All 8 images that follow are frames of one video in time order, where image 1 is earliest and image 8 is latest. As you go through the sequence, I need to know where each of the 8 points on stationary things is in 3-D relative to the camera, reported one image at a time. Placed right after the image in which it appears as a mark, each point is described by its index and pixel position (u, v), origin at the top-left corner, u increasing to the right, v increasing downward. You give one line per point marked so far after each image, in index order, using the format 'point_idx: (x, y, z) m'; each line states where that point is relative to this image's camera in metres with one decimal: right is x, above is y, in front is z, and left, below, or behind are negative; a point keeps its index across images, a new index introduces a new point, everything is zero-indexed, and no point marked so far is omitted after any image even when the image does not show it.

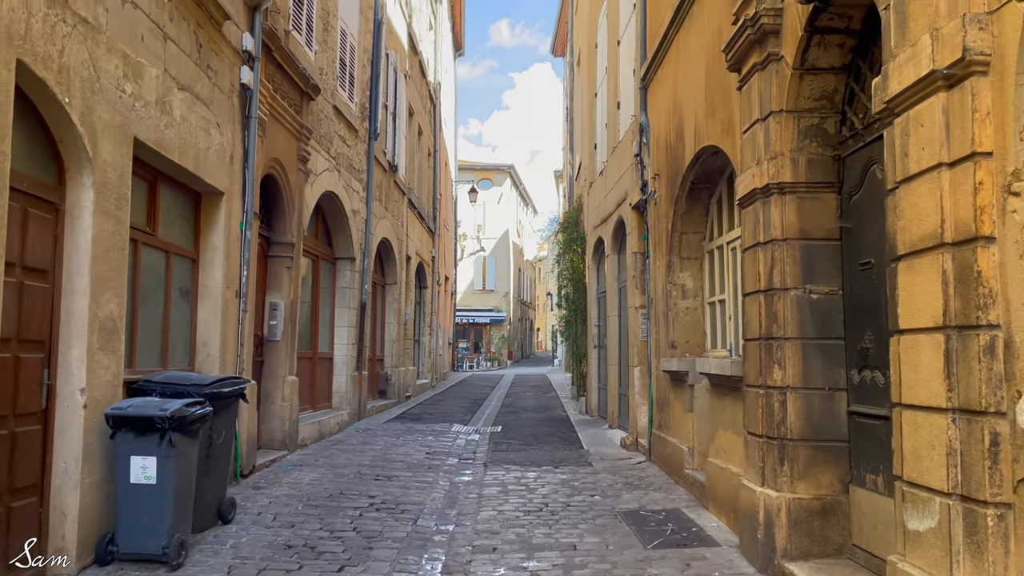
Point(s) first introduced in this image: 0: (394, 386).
0: (-2.1, -1.7, +14.3) m
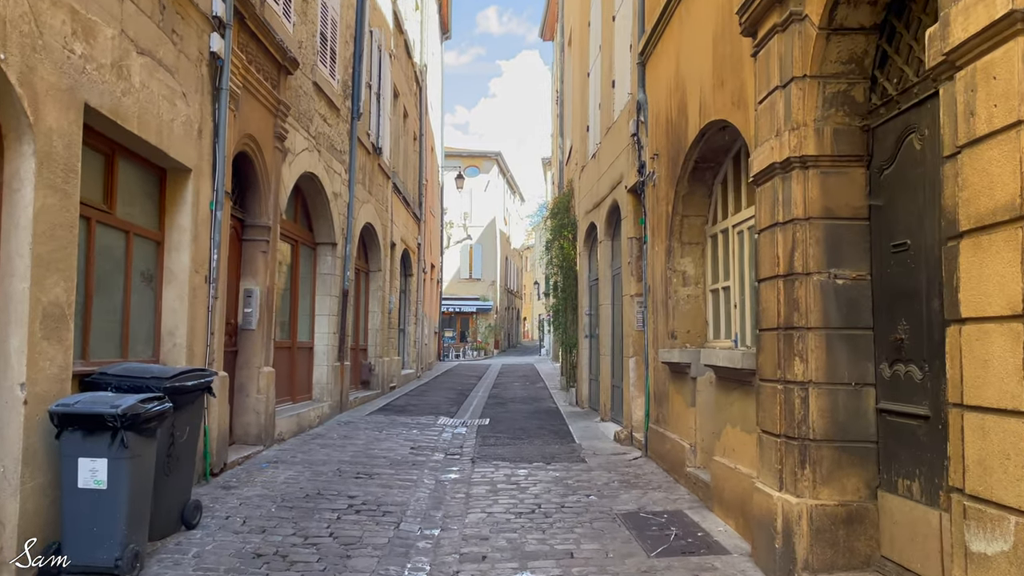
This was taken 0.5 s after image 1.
0: (-2.3, -1.5, +13.8) m
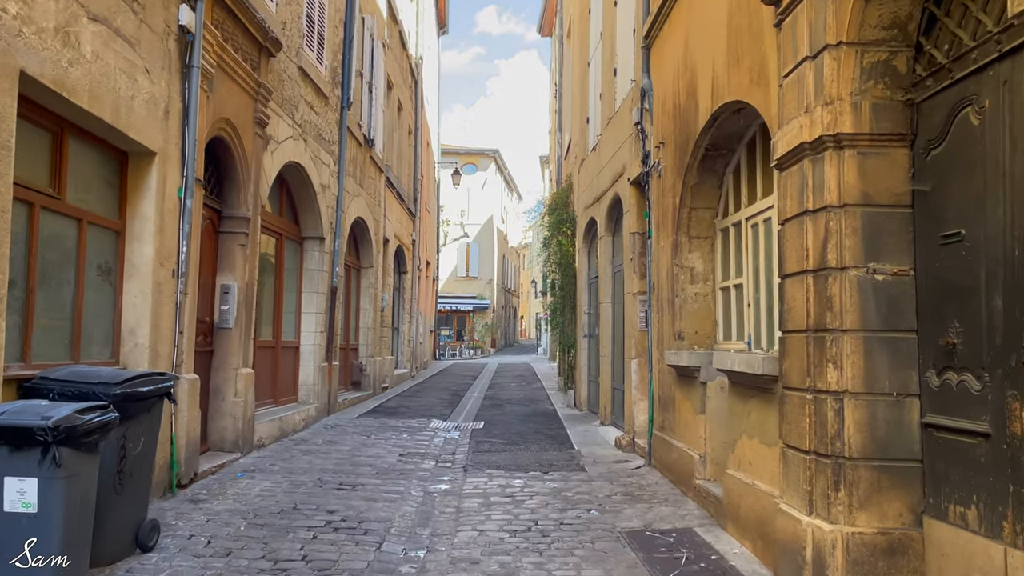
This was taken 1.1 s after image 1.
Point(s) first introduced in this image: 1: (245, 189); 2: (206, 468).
0: (-2.4, -1.5, +13.3) m
1: (-2.4, +0.9, +7.3) m
2: (-2.4, -1.4, +6.4) m
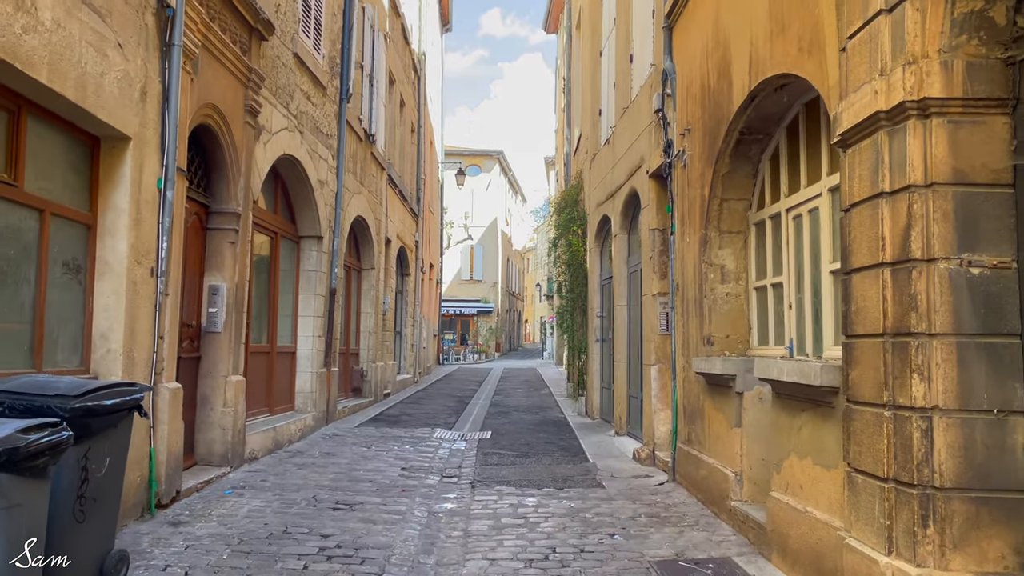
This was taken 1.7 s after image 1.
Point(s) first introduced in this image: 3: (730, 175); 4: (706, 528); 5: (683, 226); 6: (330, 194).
0: (-2.2, -1.5, +12.8) m
1: (-2.3, +0.9, +6.8) m
2: (-2.3, -1.4, +5.8) m
3: (+1.5, +0.8, +5.6) m
4: (+1.2, -1.5, +5.0) m
5: (+1.4, +0.5, +6.4) m
6: (-2.2, +1.1, +9.9) m
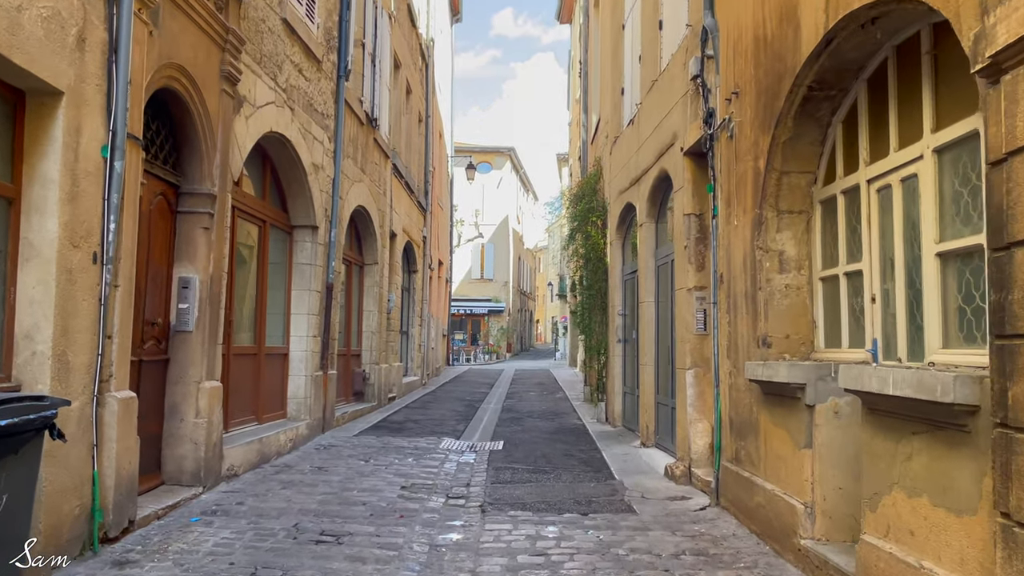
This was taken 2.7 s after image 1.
0: (-2.0, -1.4, +11.9) m
1: (-2.2, +0.9, +5.9) m
2: (-2.2, -1.4, +4.9) m
3: (+1.6, +0.8, +4.6) m
4: (+1.3, -1.4, +4.1) m
5: (+1.5, +0.5, +5.5) m
6: (-2.1, +1.2, +9.0) m
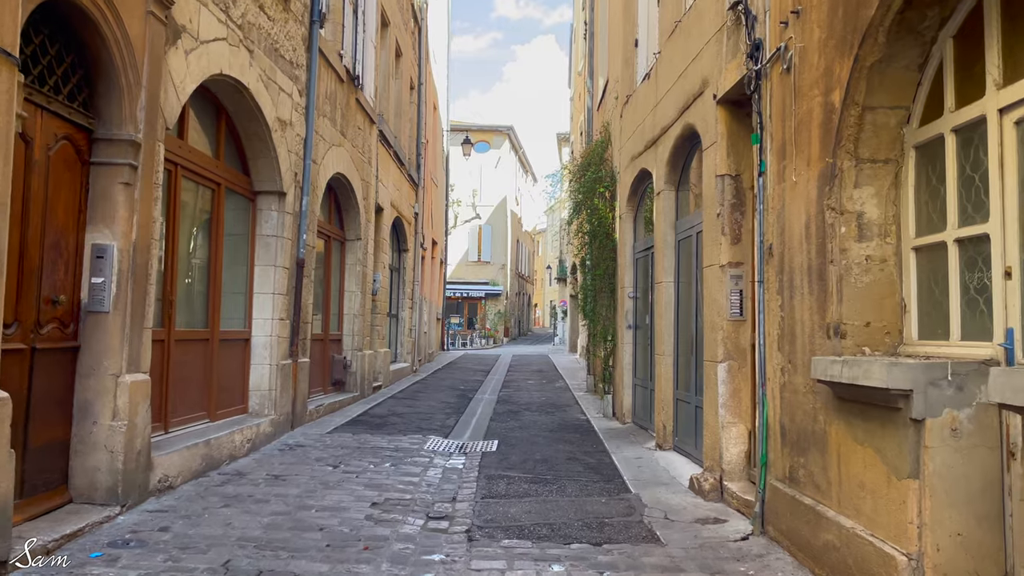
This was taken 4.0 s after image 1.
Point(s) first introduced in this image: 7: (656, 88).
0: (-2.1, -1.2, +10.7) m
1: (-2.2, +1.1, +4.7) m
2: (-2.2, -1.2, +3.8) m
3: (+1.6, +1.0, +3.5) m
4: (+1.3, -1.3, +2.9) m
5: (+1.4, +0.7, +4.3) m
6: (-2.1, +1.4, +7.9) m
7: (+1.3, +1.9, +7.5) m
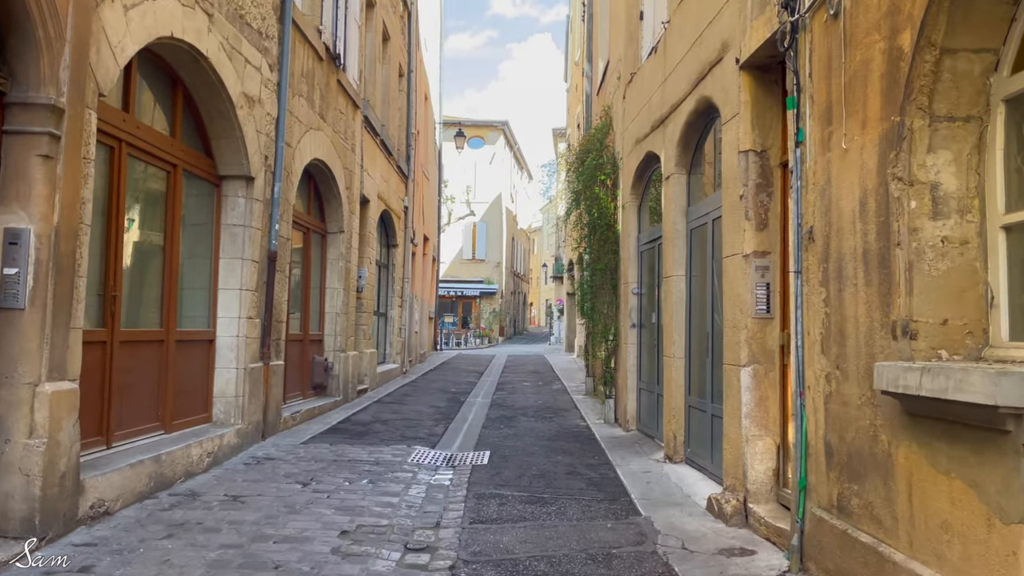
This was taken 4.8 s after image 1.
0: (-2.2, -1.1, +10.0) m
1: (-2.3, +1.1, +4.0) m
2: (-2.3, -1.2, +3.1) m
3: (+1.6, +1.0, +2.8) m
4: (+1.2, -1.3, +2.2) m
5: (+1.4, +0.7, +3.6) m
6: (-2.1, +1.5, +7.1) m
7: (+1.3, +1.9, +6.8) m
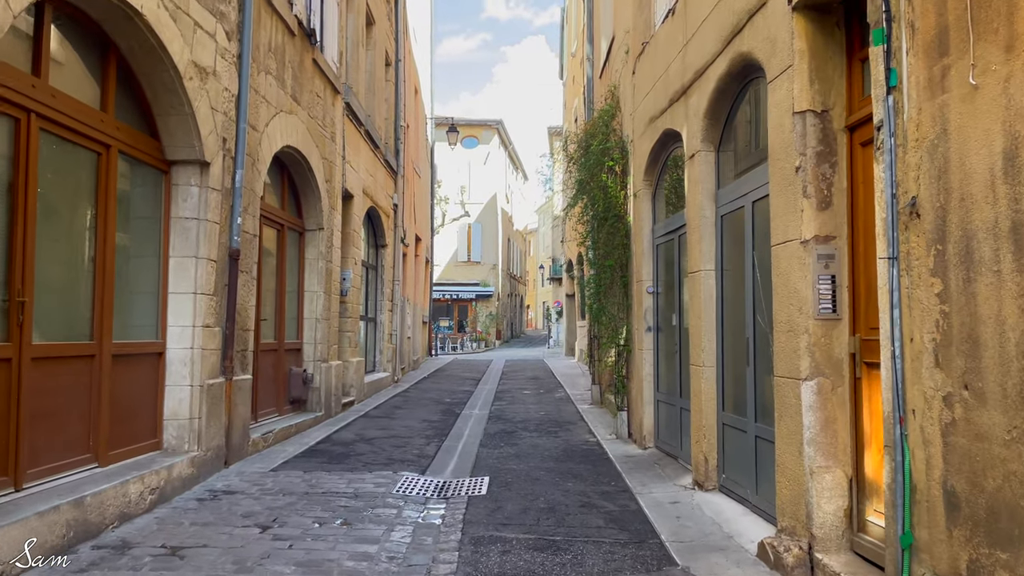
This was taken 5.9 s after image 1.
0: (-2.2, -1.1, +9.0) m
1: (-2.3, +1.1, +3.0) m
2: (-2.2, -1.2, +2.1) m
3: (+1.6, +1.0, +1.8) m
4: (+1.3, -1.2, +1.3) m
5: (+1.4, +0.8, +2.7) m
6: (-2.2, +1.4, +6.1) m
7: (+1.3, +1.9, +5.9) m
